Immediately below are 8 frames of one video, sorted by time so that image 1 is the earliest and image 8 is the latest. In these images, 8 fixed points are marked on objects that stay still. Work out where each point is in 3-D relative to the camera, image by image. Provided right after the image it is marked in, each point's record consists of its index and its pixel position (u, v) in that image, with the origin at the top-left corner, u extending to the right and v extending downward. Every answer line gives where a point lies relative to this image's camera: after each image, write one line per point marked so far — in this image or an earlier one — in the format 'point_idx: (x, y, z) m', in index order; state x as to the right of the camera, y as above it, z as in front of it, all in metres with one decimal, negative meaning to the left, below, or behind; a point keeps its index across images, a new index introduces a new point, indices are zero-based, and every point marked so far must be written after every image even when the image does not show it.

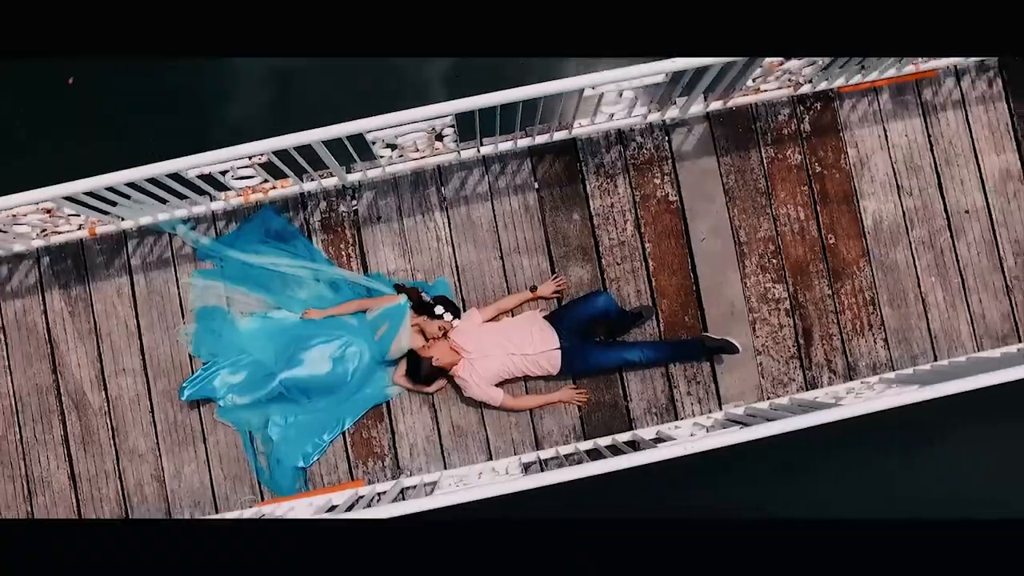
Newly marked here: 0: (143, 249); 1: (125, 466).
0: (-2.3, +0.2, +5.1) m
1: (-2.4, -1.1, +5.1) m
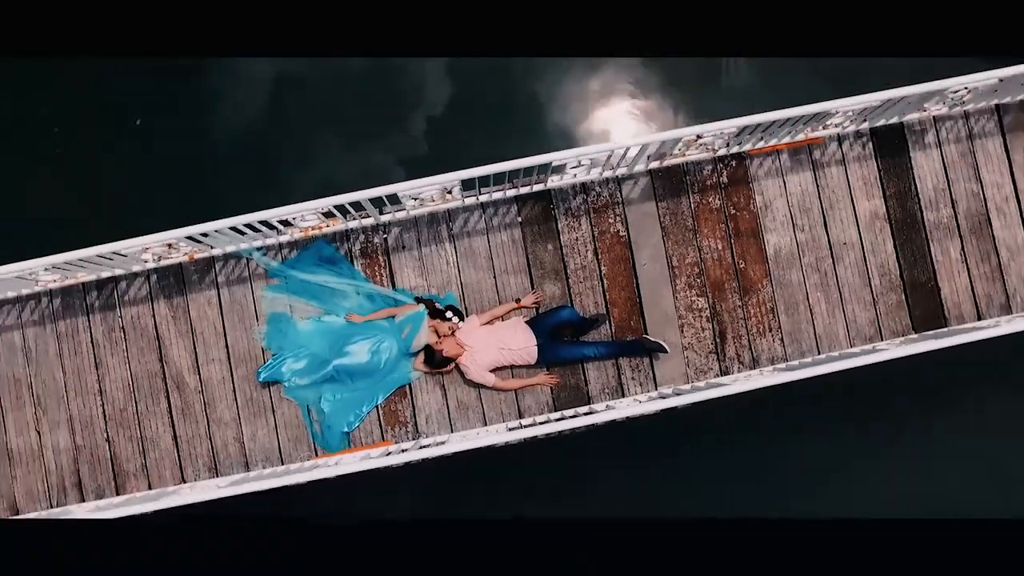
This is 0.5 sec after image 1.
0: (-2.3, +0.2, +6.8) m
1: (-2.5, -1.2, +6.8) m
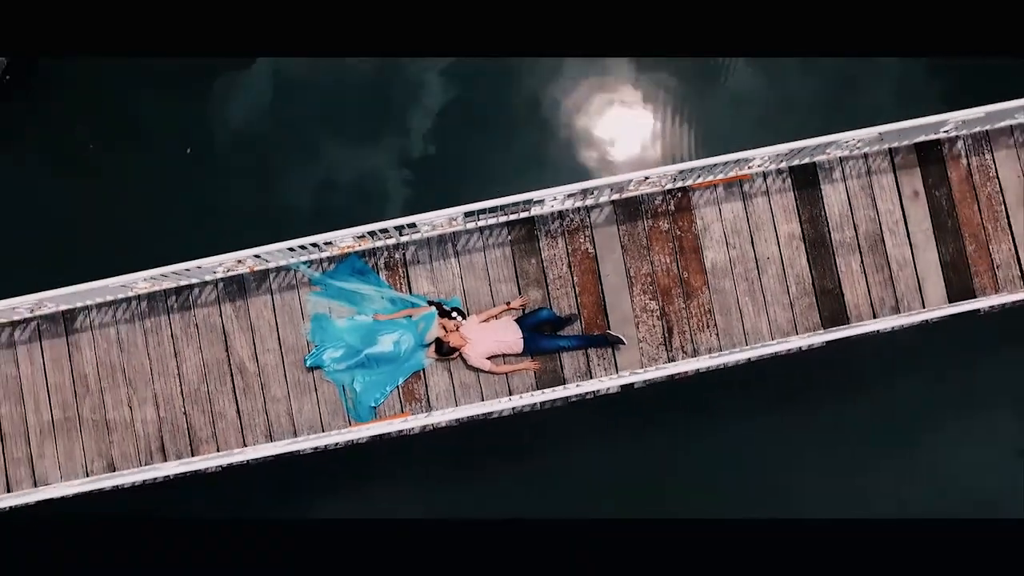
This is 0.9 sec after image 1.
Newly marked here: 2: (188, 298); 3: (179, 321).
0: (-2.4, +0.1, +8.6) m
1: (-2.5, -1.2, +8.6) m
2: (-3.4, -0.1, +8.6) m
3: (-3.5, -0.3, +8.7) m
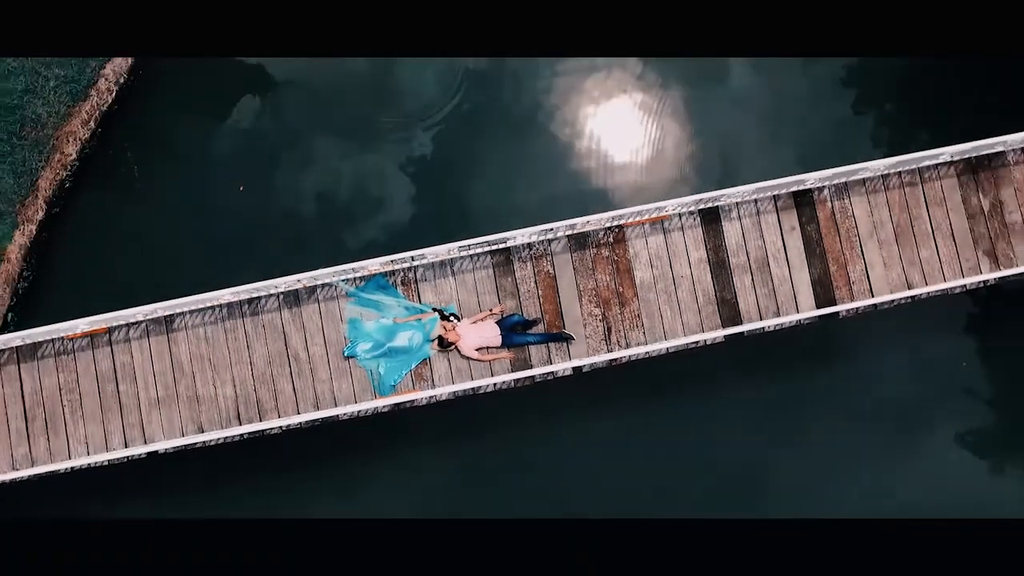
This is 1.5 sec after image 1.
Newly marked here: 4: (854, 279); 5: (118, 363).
0: (-2.7, -0.1, +11.7) m
1: (-2.8, -1.4, +11.7) m
2: (-3.6, -0.3, +11.8) m
3: (-3.8, -0.5, +11.8) m
4: (+5.0, +0.1, +11.9) m
5: (-5.7, -1.1, +11.8) m
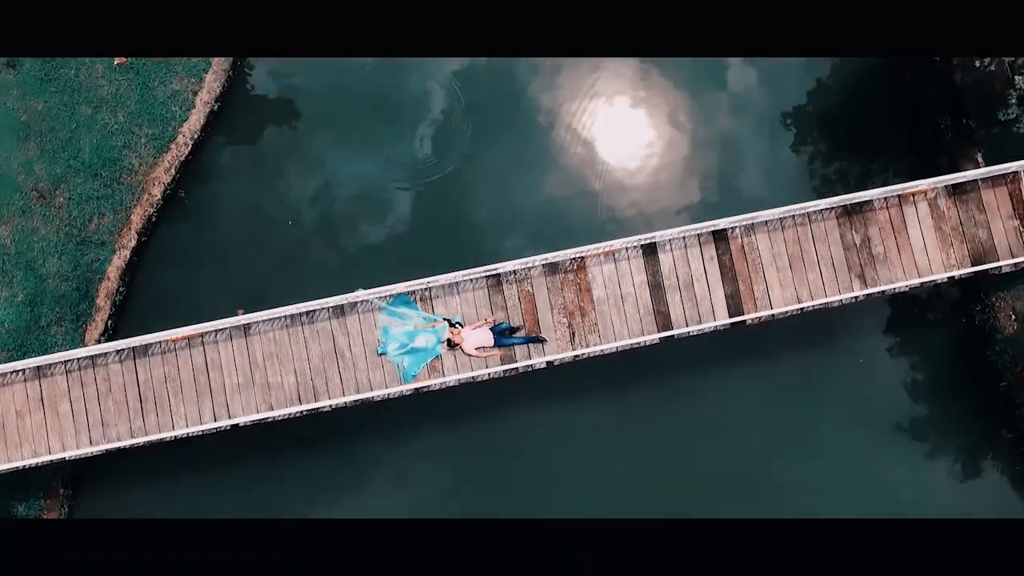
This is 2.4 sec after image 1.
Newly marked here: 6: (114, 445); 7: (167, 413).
0: (-2.9, -0.3, +15.8) m
1: (-3.0, -1.7, +15.8) m
2: (-3.8, -0.5, +15.8) m
3: (-4.0, -0.8, +15.8) m
4: (+4.8, -0.1, +16.0) m
5: (-5.9, -1.3, +15.9) m
6: (-7.7, -3.0, +15.9) m
7: (-6.7, -2.4, +15.9) m
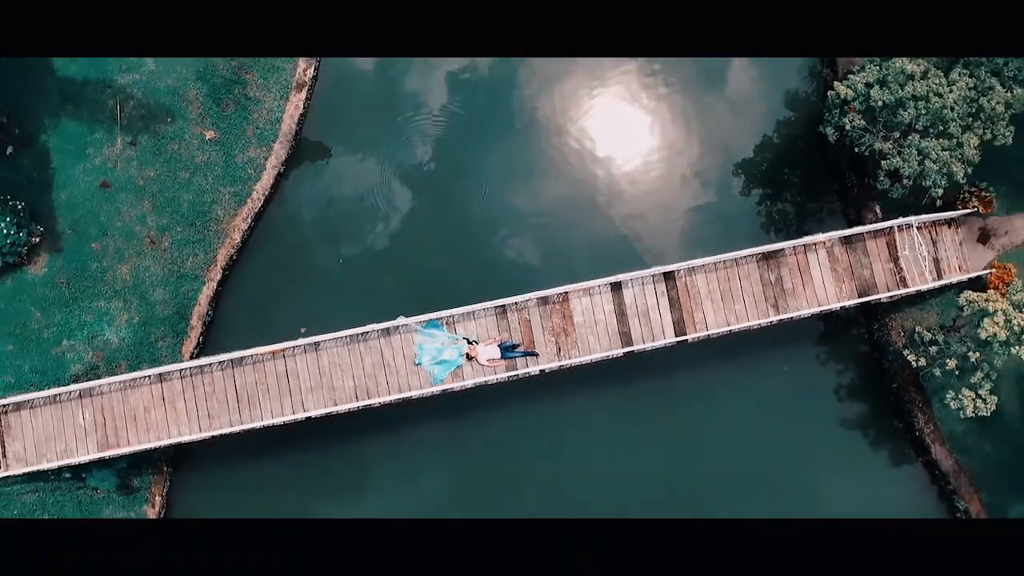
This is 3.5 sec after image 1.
0: (-2.8, -1.0, +21.2) m
1: (-2.9, -2.4, +21.2) m
2: (-3.8, -1.2, +21.2) m
3: (-3.9, -1.5, +21.3) m
4: (+4.8, -0.8, +21.4) m
5: (-5.8, -2.0, +21.3) m
6: (-7.6, -3.7, +21.3) m
7: (-6.6, -3.1, +21.3) m
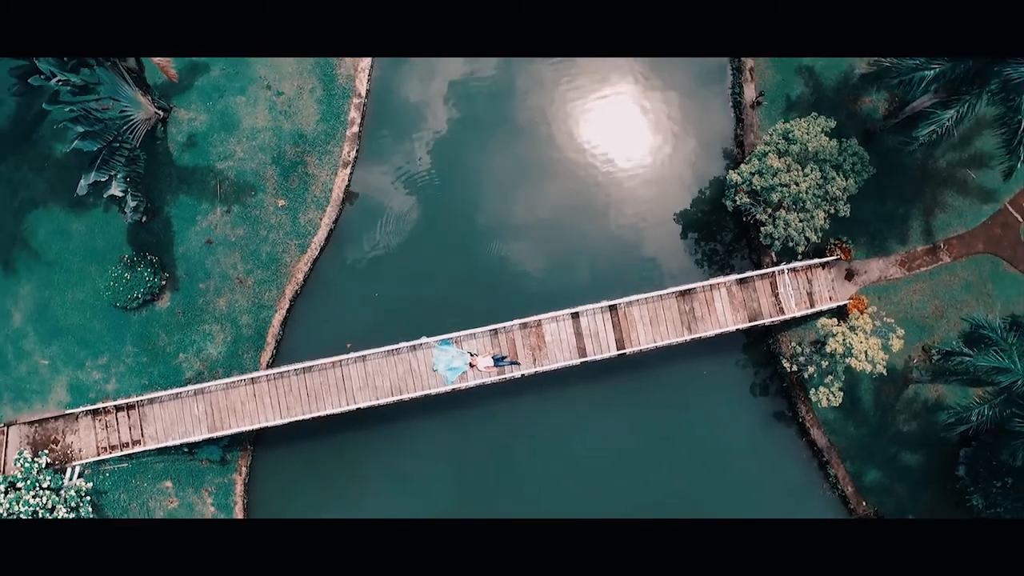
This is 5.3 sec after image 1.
0: (-3.2, -2.1, +29.9) m
1: (-3.3, -3.4, +29.9) m
2: (-4.1, -2.3, +29.9) m
3: (-4.3, -2.5, +30.0) m
4: (+4.5, -1.8, +30.1) m
5: (-6.2, -3.1, +30.0) m
6: (-8.0, -4.8, +30.0) m
7: (-7.0, -4.2, +30.0) m
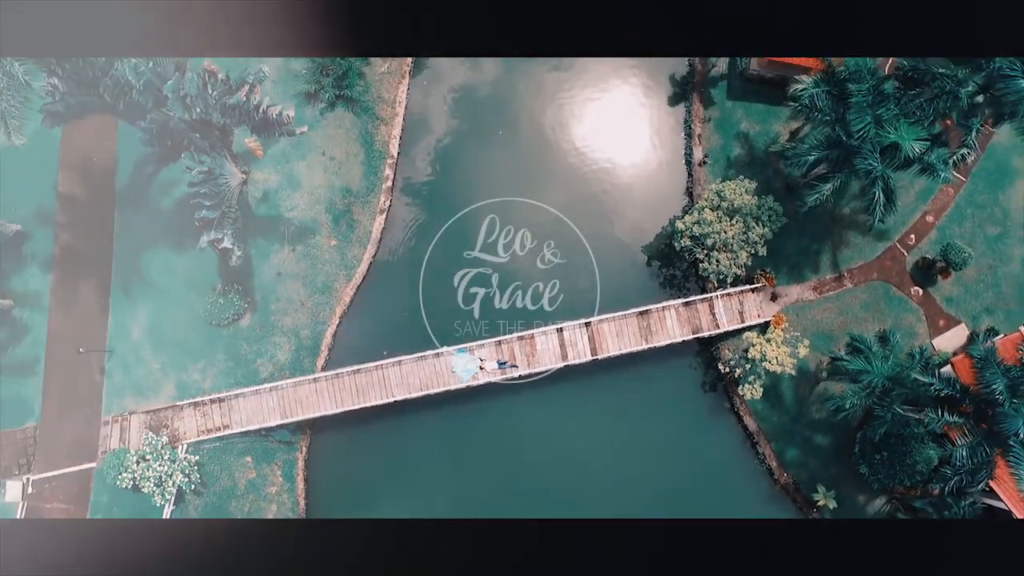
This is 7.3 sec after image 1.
0: (-3.2, -3.1, +39.3) m
1: (-3.3, -4.4, +39.3) m
2: (-4.1, -3.3, +39.3) m
3: (-4.3, -3.5, +39.3) m
4: (+4.4, -2.9, +39.5) m
5: (-6.2, -4.1, +39.4) m
6: (-8.0, -5.8, +39.3) m
7: (-7.0, -5.2, +39.4) m
